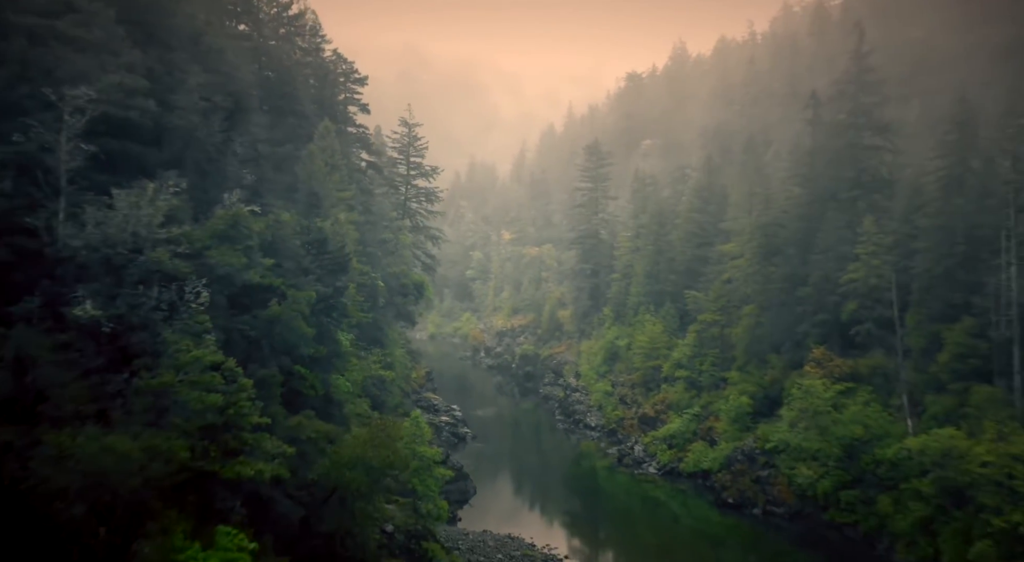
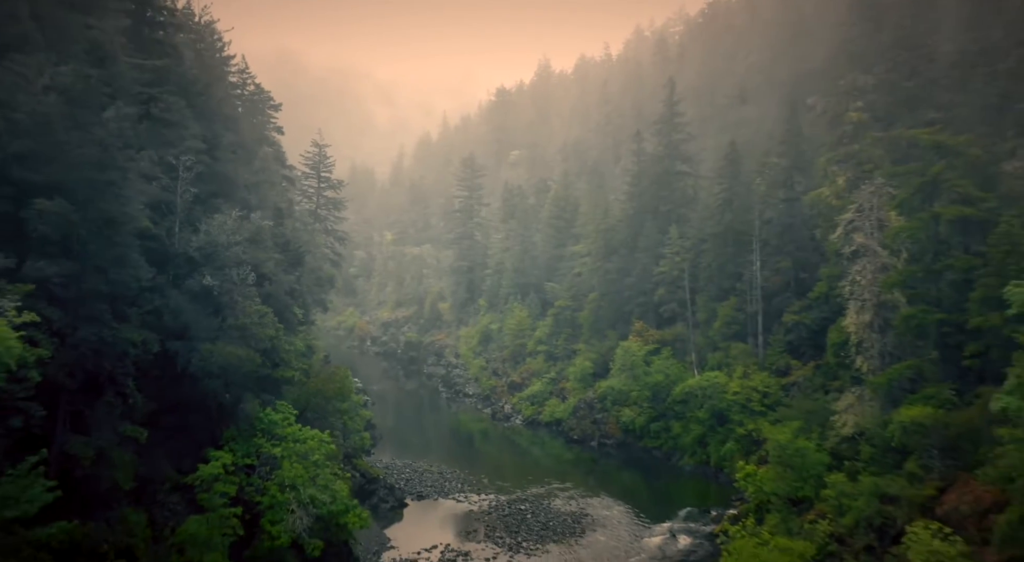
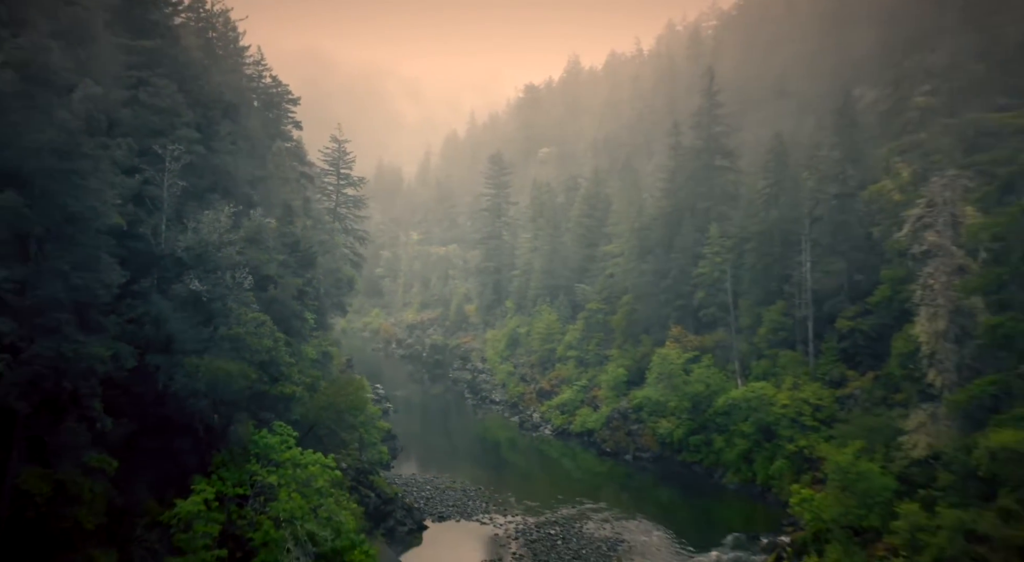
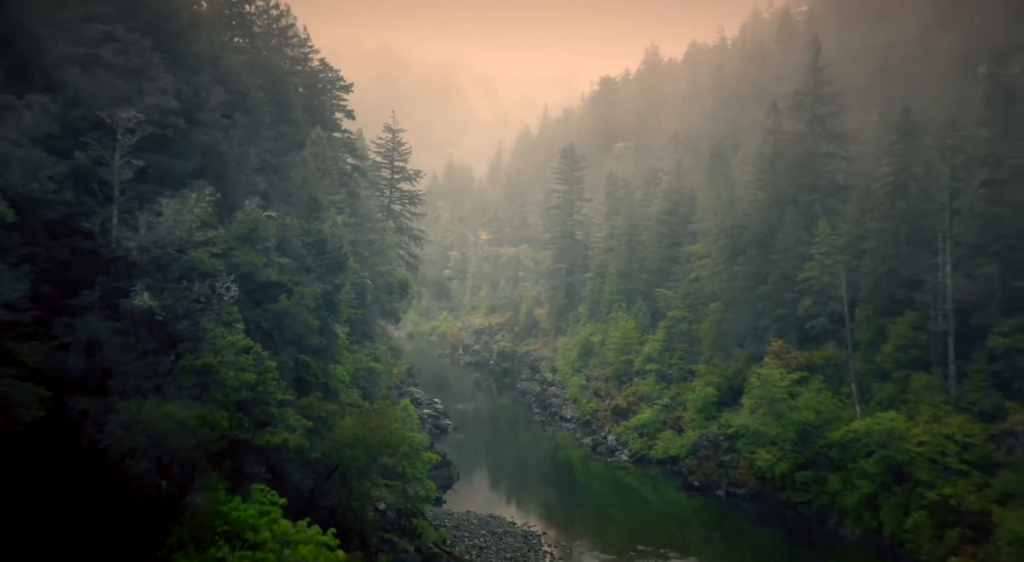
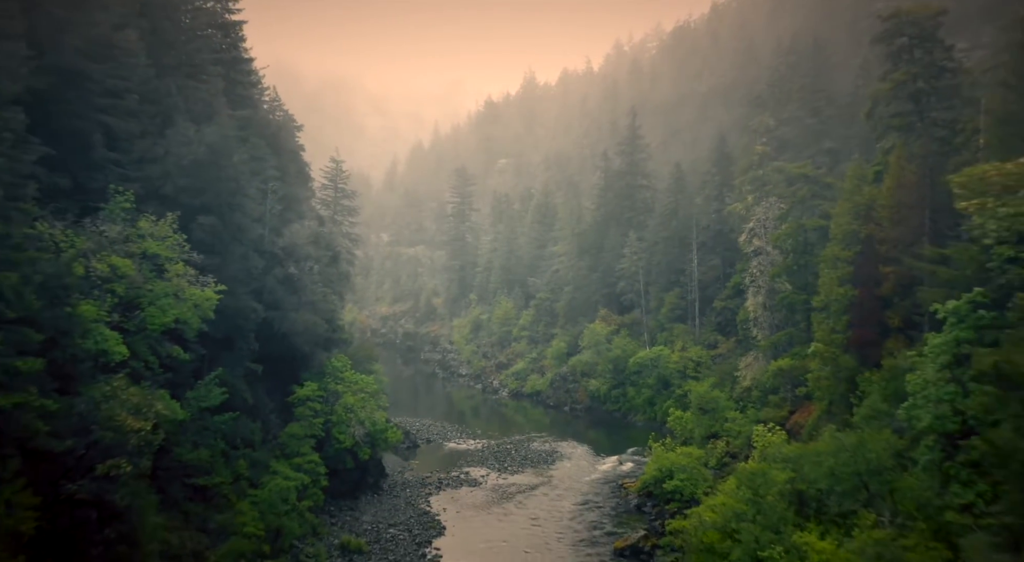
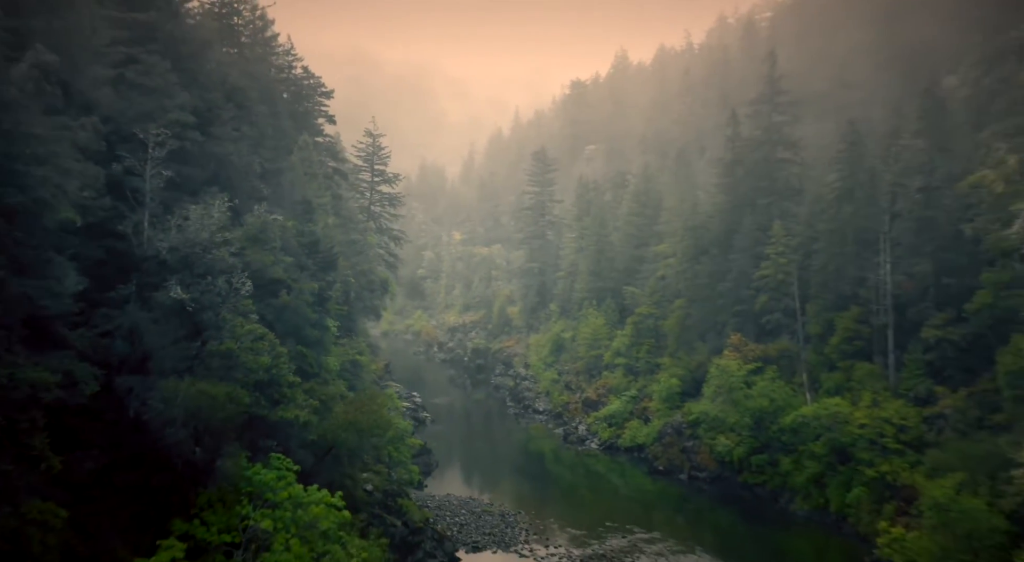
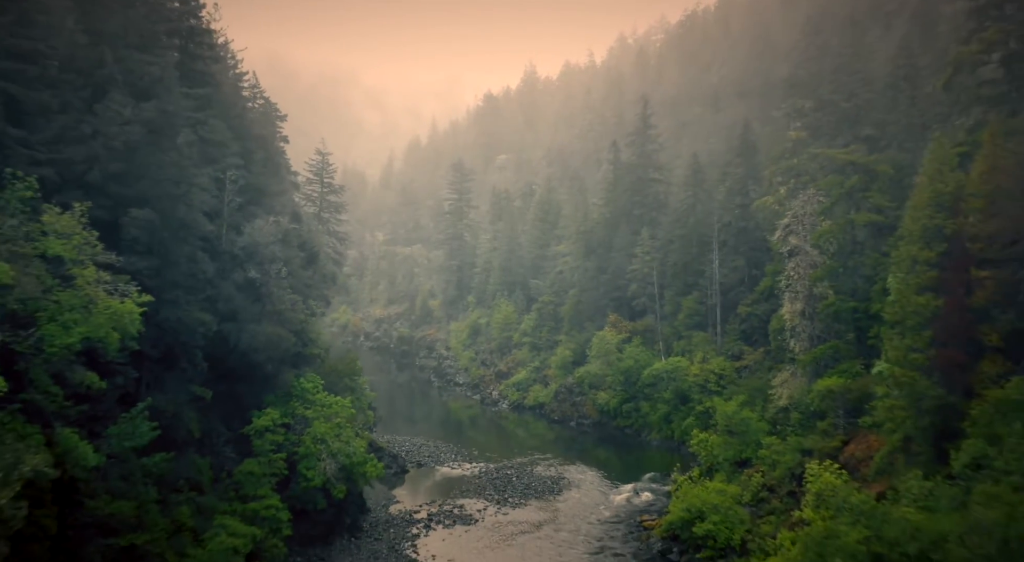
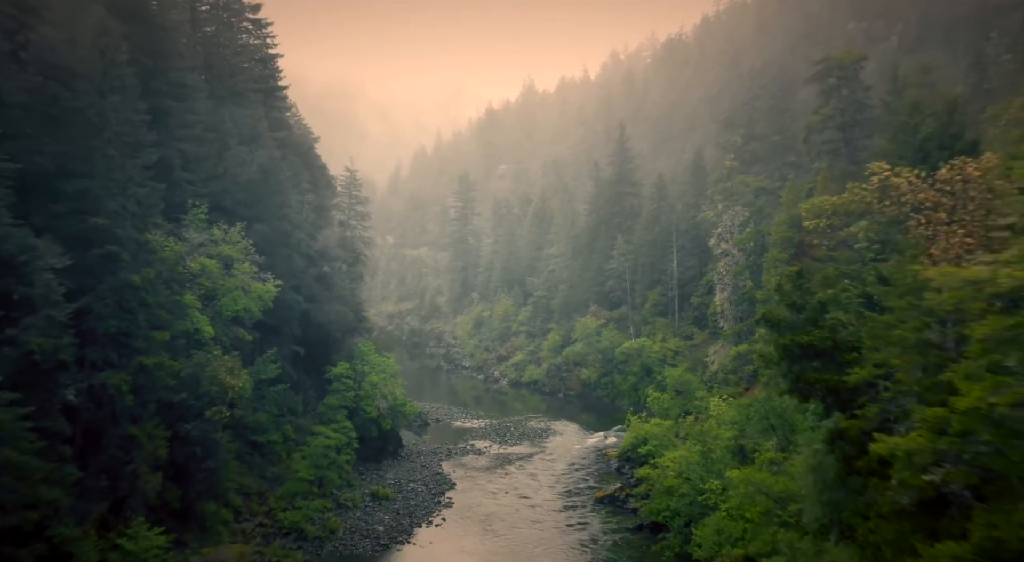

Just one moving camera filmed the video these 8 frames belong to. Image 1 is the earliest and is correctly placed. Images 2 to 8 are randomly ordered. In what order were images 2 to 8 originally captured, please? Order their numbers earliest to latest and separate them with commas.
4, 6, 3, 2, 7, 5, 8
